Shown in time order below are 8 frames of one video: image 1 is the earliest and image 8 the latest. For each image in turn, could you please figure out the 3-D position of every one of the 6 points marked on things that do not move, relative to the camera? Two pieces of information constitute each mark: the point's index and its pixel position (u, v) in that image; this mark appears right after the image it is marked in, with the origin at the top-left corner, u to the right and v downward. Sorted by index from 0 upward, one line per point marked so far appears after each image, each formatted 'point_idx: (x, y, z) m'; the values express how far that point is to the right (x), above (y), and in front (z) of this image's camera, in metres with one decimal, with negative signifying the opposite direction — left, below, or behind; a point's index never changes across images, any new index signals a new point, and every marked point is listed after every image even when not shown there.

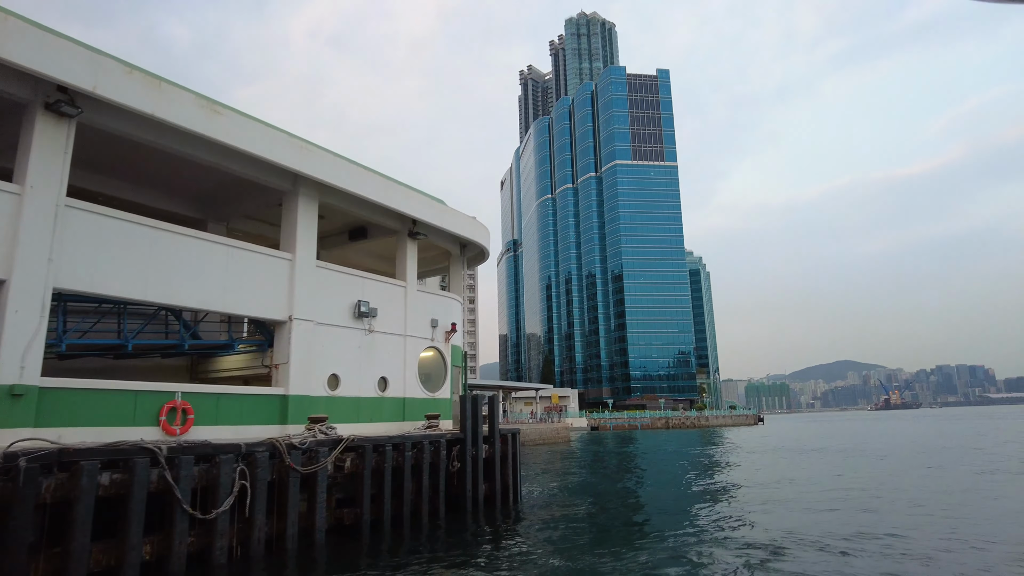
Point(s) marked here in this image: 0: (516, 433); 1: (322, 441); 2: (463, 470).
0: (+0.1, -2.7, +11.9) m
1: (-2.3, -1.9, +7.9) m
2: (-0.8, -2.9, +10.1) m
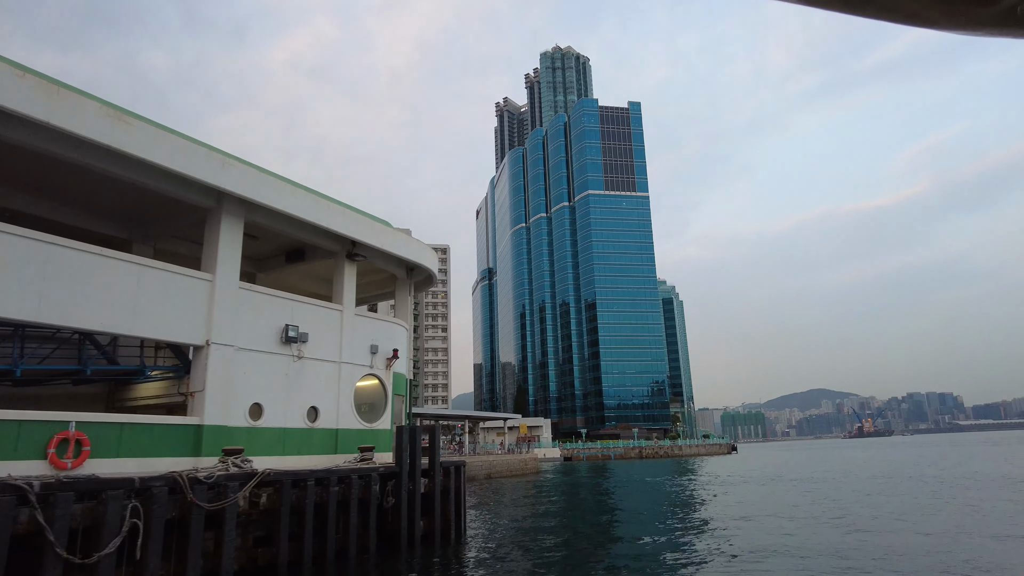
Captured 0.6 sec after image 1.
0: (-0.9, -3.1, +11.4) m
1: (-3.2, -2.1, +7.4) m
2: (-1.7, -3.2, +9.5) m
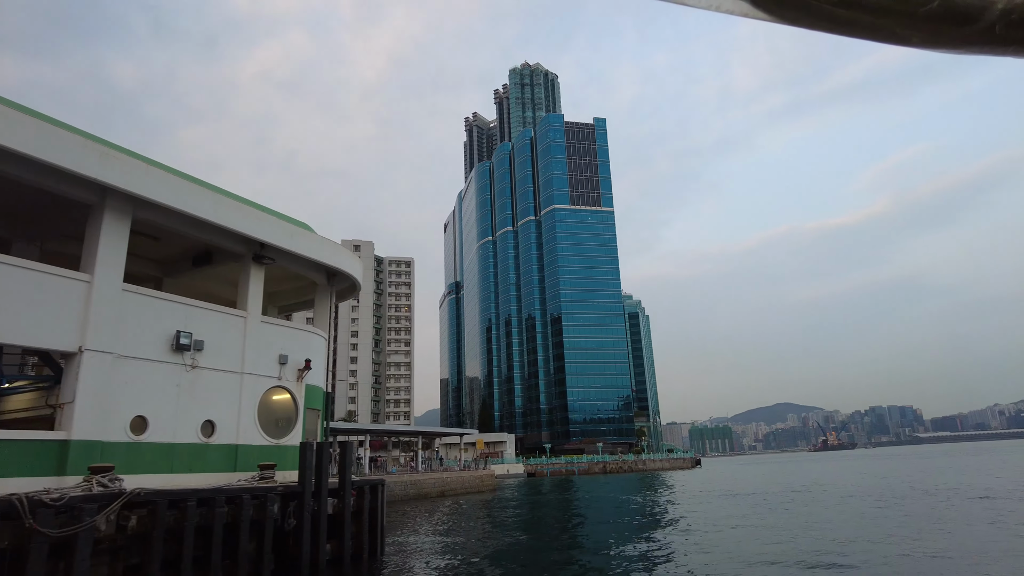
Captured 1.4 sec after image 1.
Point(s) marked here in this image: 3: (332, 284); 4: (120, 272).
0: (-2.2, -3.3, +10.7) m
1: (-4.3, -2.1, +6.6) m
2: (-2.9, -3.3, +8.8) m
3: (-3.6, +0.1, +12.7) m
4: (-5.1, +0.2, +8.4) m
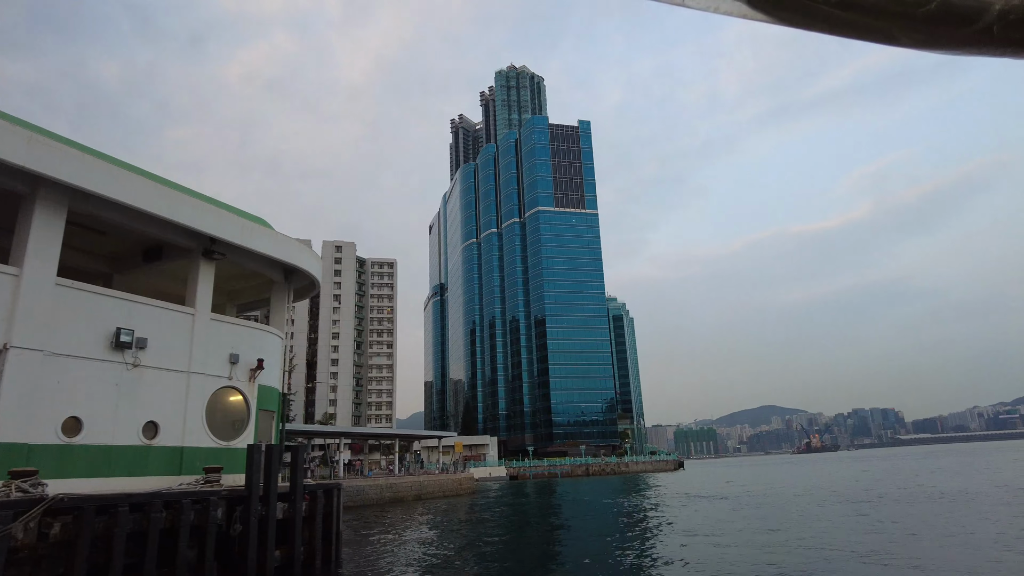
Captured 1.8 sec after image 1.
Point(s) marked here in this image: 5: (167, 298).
0: (-2.8, -3.2, +10.4) m
1: (-4.8, -2.1, +6.2) m
2: (-3.5, -3.2, +8.5) m
3: (-4.3, +0.1, +12.4) m
4: (-5.7, +0.3, +8.0) m
5: (-6.6, -0.2, +12.4) m
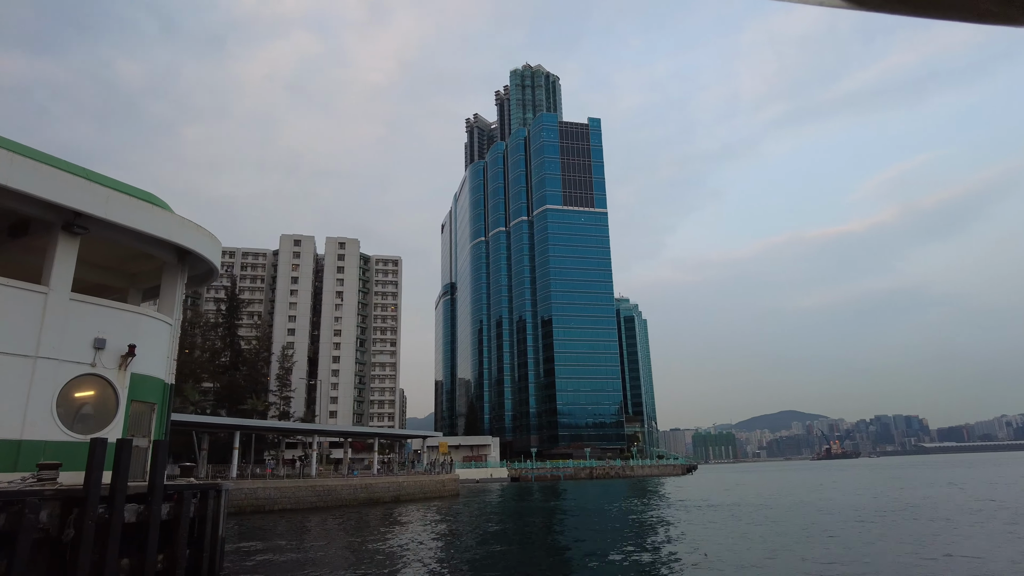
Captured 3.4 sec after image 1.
0: (-4.3, -2.9, +9.4) m
1: (-6.4, -1.7, +5.3) m
2: (-5.0, -2.9, +7.5) m
3: (-5.7, +0.4, +11.4) m
4: (-7.2, +0.6, +7.1) m
5: (-8.0, +0.1, +11.5) m
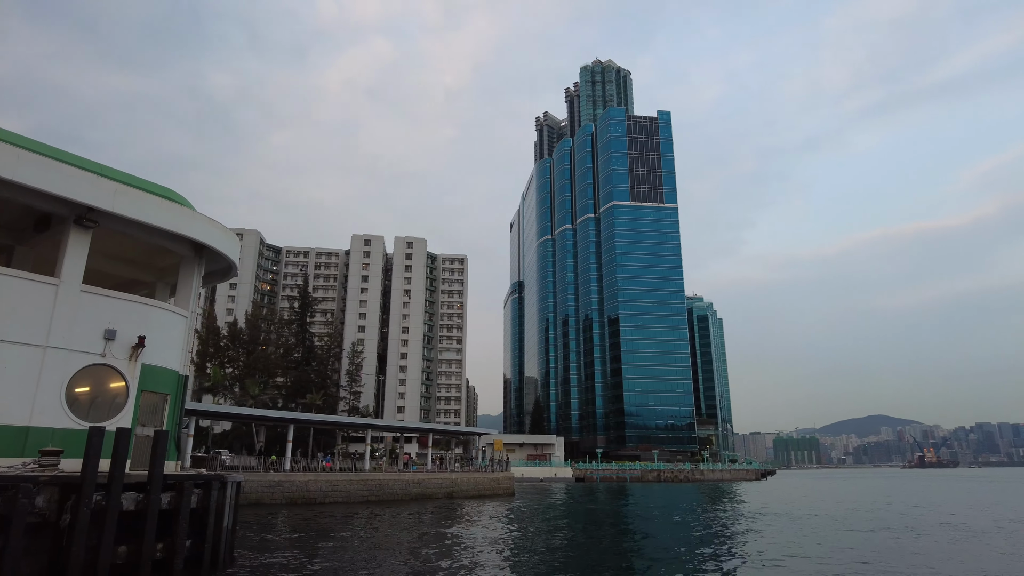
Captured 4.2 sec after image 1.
0: (-4.2, -2.8, +9.4) m
1: (-6.8, -1.6, +5.6) m
2: (-5.2, -2.8, +7.6) m
3: (-5.4, +0.5, +11.6) m
4: (-7.4, +0.7, +7.5) m
5: (-7.7, +0.2, +12.0) m
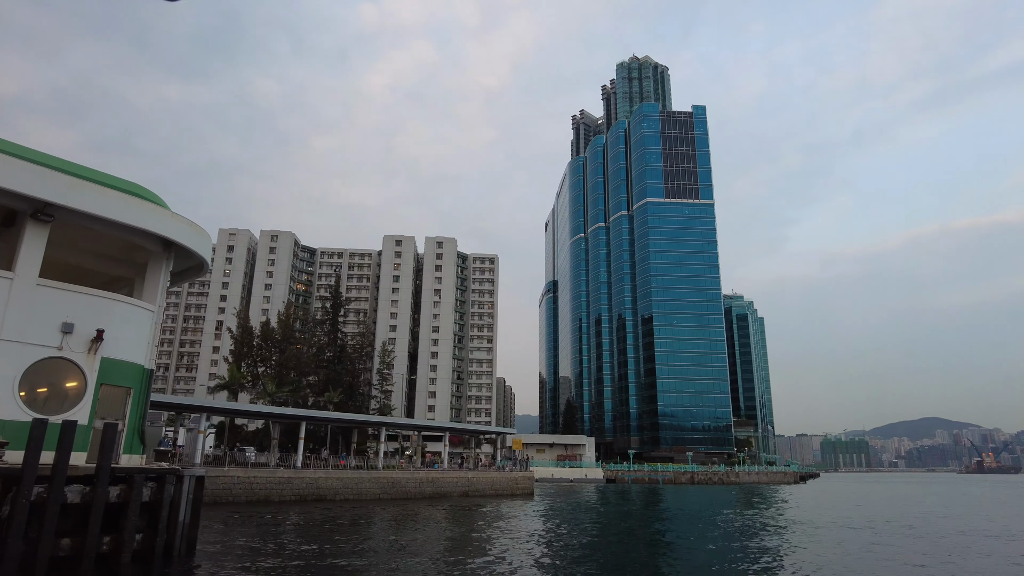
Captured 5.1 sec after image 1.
0: (-4.9, -2.7, +9.4) m
1: (-7.7, -1.6, +5.7) m
2: (-5.9, -2.7, +7.6) m
3: (-5.9, +0.6, +11.6) m
4: (-8.1, +0.8, +7.6) m
5: (-8.1, +0.3, +12.2) m
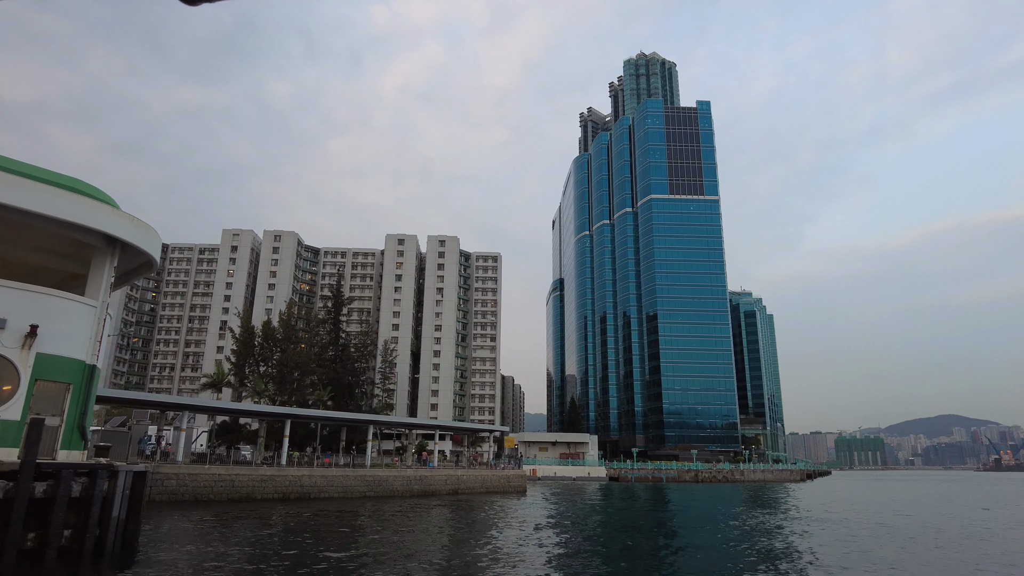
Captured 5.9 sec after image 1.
0: (-5.8, -2.6, +9.3) m
1: (-8.7, -1.5, +5.7) m
2: (-6.8, -2.6, +7.6) m
3: (-6.8, +0.7, +11.6) m
4: (-9.1, +0.8, +7.6) m
5: (-9.0, +0.4, +12.2) m
